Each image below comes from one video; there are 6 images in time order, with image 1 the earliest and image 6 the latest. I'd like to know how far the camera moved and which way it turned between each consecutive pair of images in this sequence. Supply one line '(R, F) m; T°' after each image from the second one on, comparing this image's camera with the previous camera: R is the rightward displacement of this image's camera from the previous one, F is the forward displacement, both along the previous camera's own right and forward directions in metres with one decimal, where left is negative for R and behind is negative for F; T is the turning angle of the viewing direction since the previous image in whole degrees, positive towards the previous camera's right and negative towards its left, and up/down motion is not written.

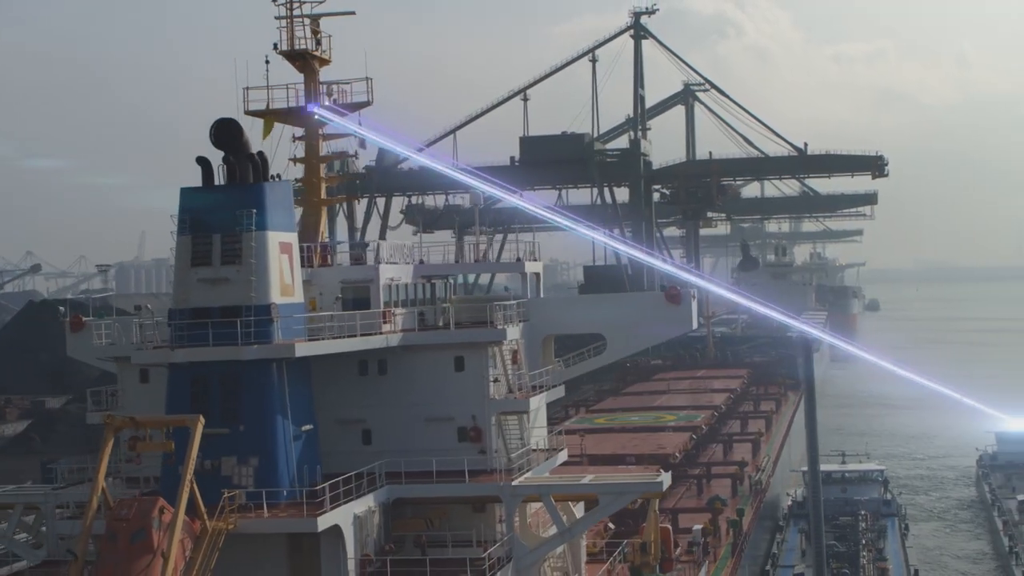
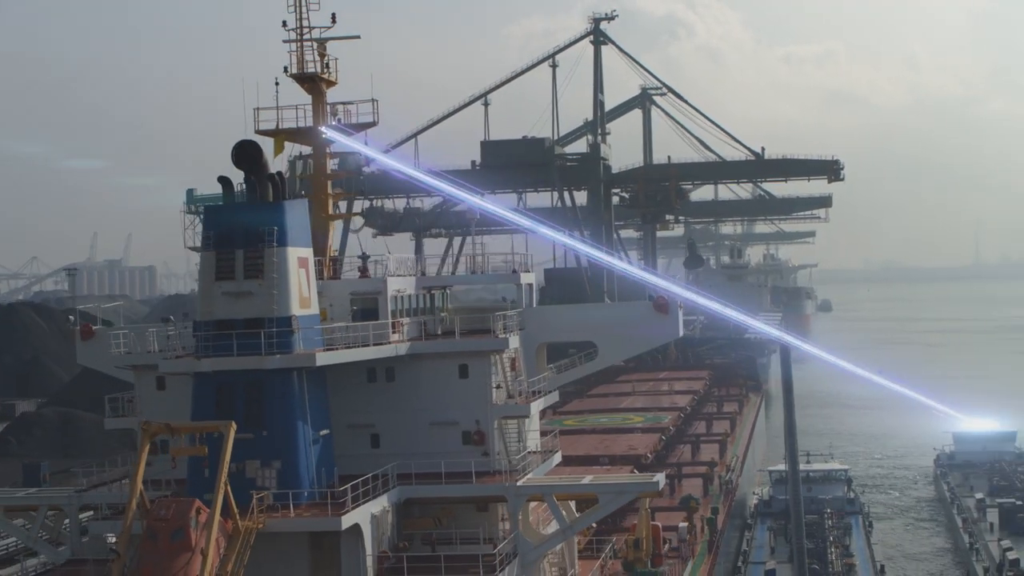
(-0.2, -0.5) m; +2°
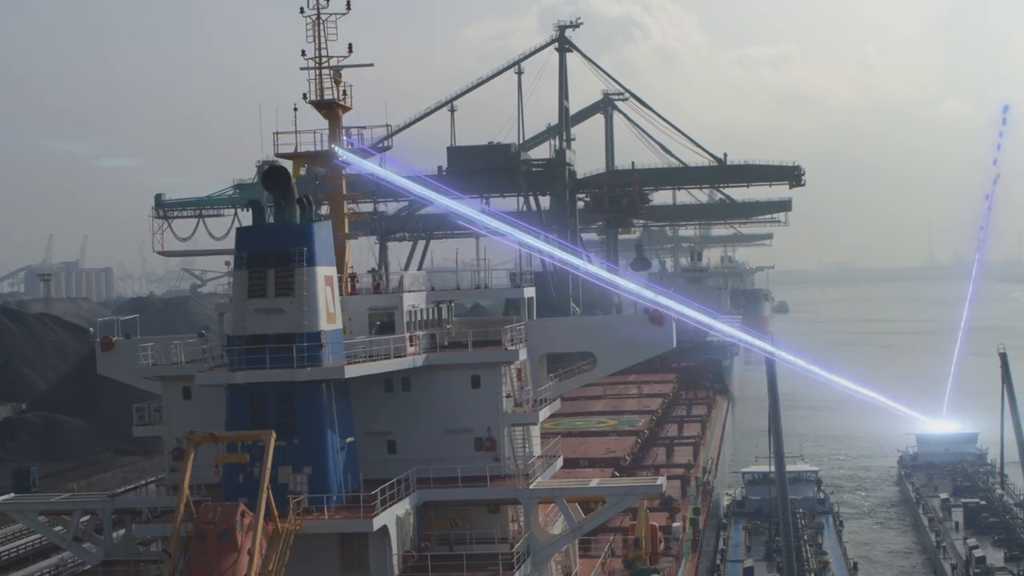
(-0.3, -0.5) m; +1°
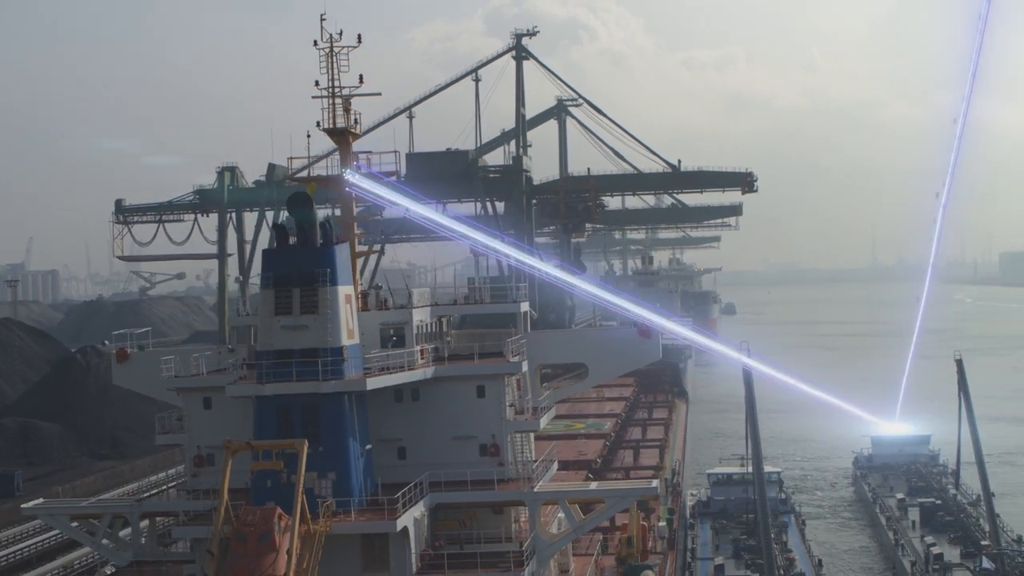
(-0.3, -0.6) m; +2°
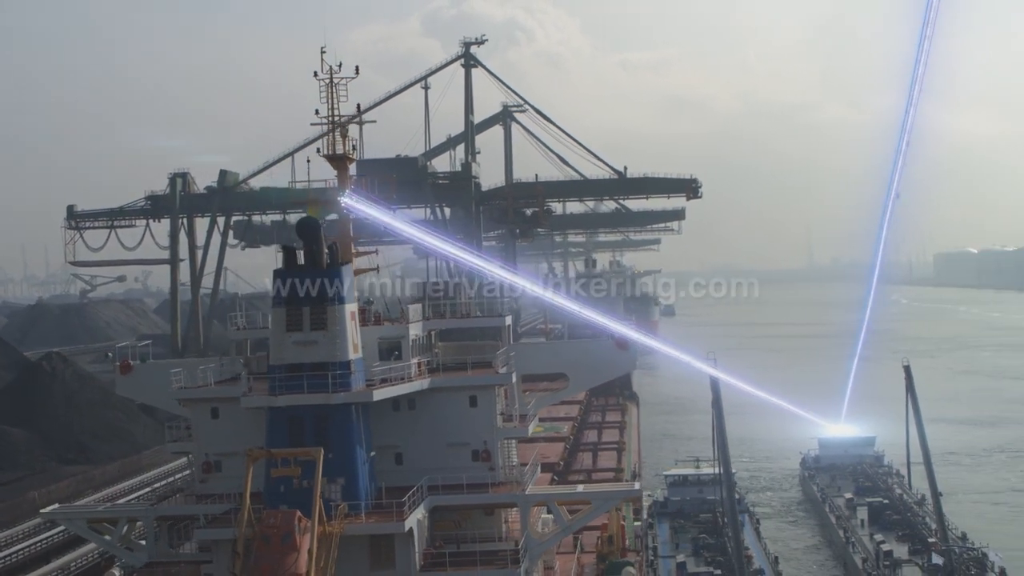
(-0.3, -0.7) m; +2°
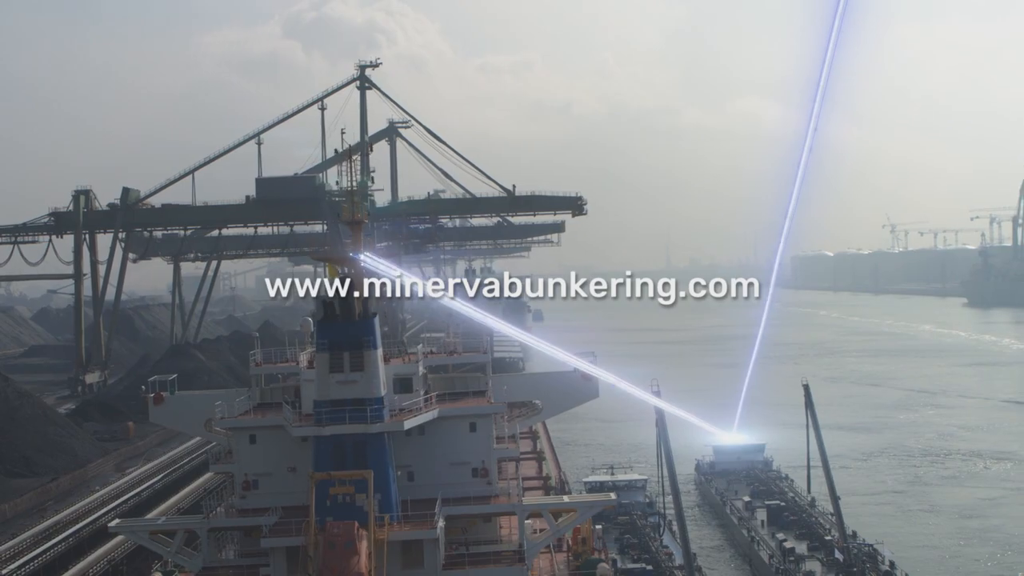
(-0.9, -2.0) m; +5°
